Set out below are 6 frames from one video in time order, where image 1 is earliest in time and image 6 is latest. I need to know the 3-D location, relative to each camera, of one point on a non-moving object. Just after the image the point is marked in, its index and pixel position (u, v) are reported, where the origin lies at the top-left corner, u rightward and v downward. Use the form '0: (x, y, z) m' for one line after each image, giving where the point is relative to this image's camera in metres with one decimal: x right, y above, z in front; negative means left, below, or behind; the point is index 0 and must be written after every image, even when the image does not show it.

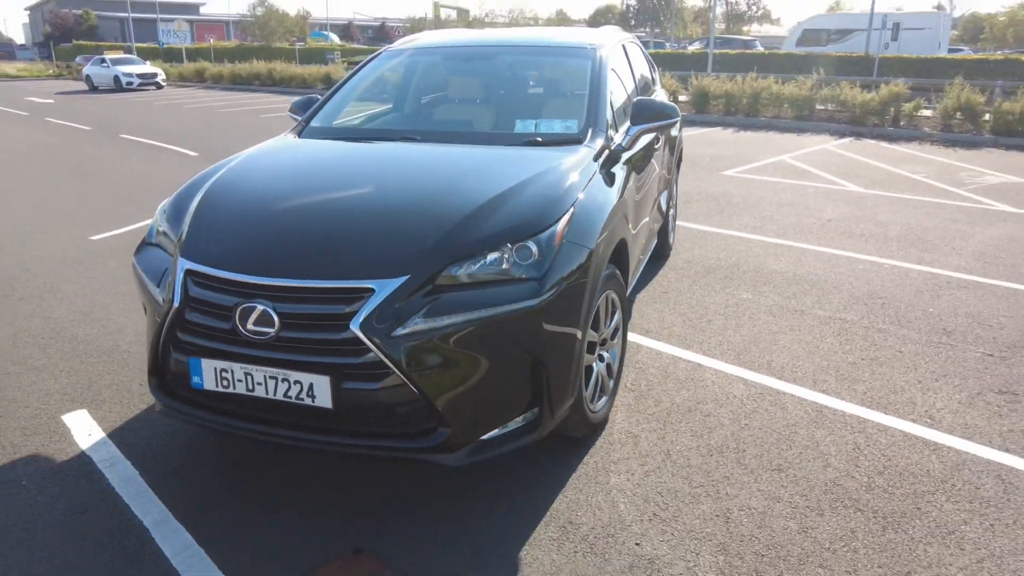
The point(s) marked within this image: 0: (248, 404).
0: (-1.0, -0.5, +2.7) m
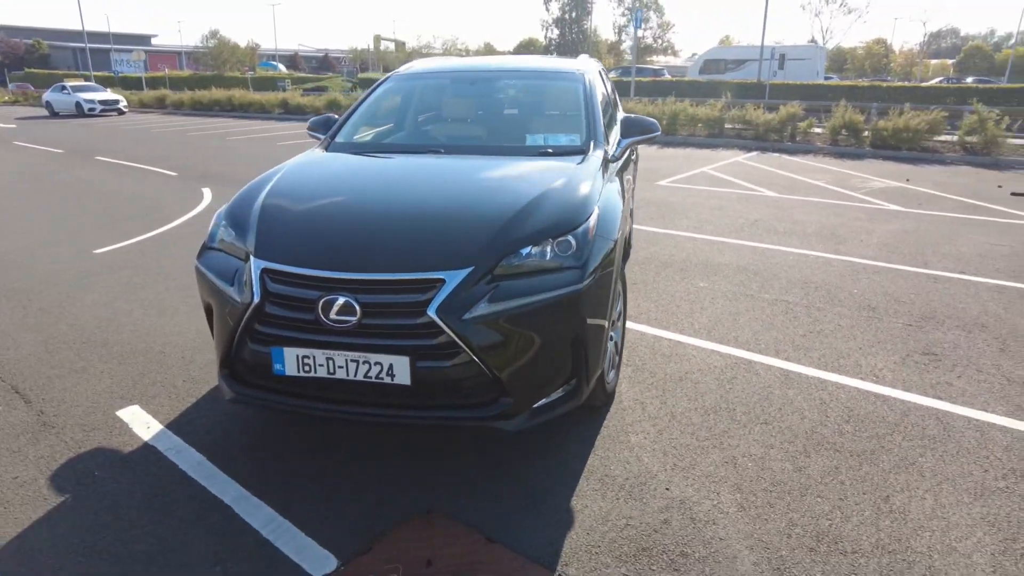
0: (-0.8, -0.4, +2.8) m
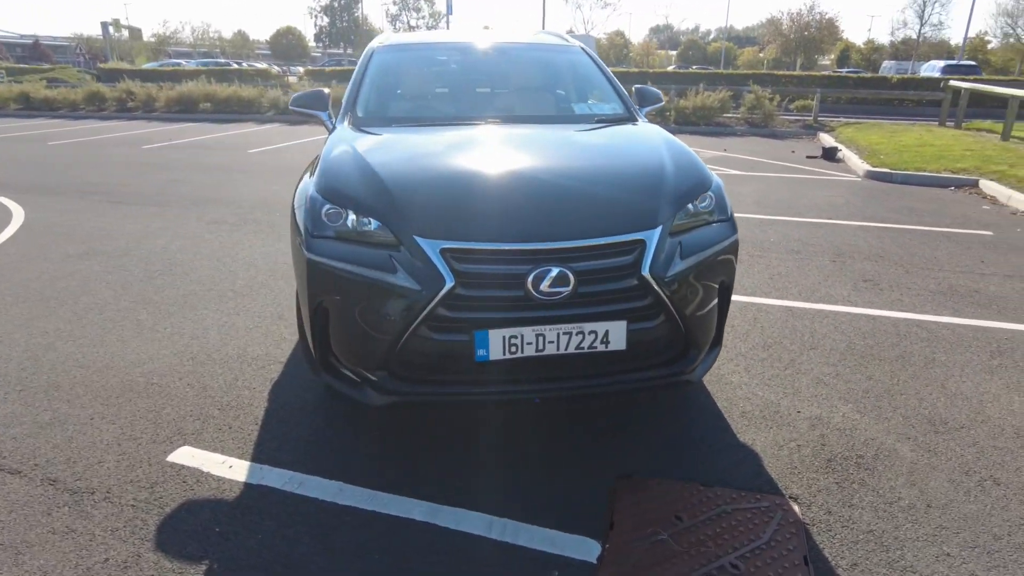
0: (+0.1, -0.3, +2.6) m
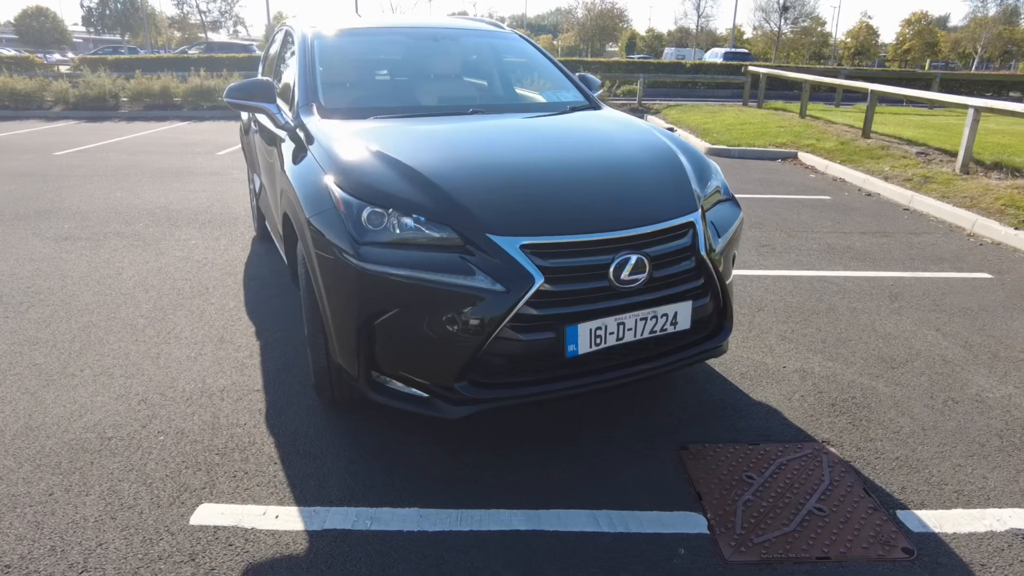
0: (+0.4, -0.3, +2.7) m
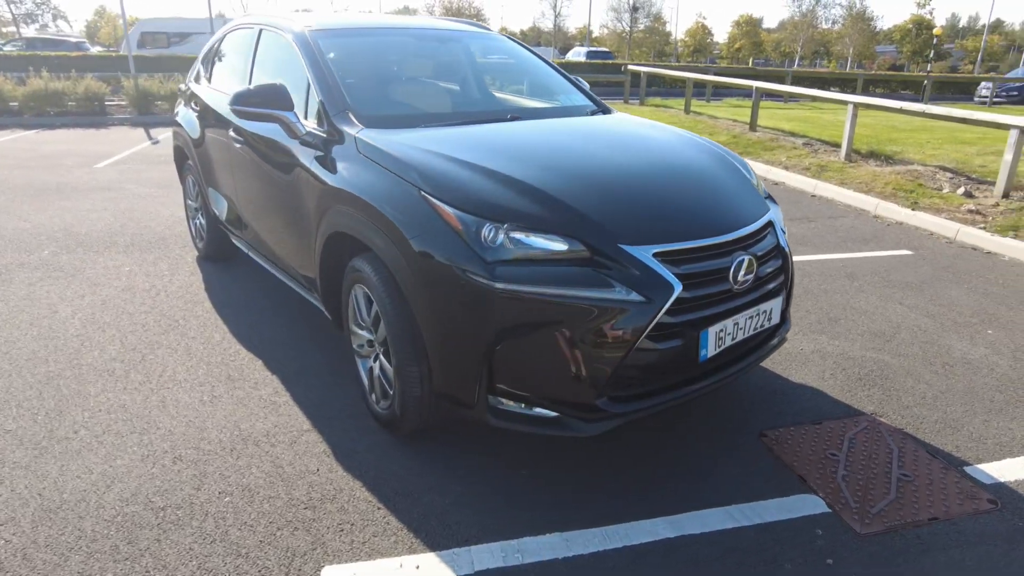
0: (+0.9, -0.3, +2.7) m
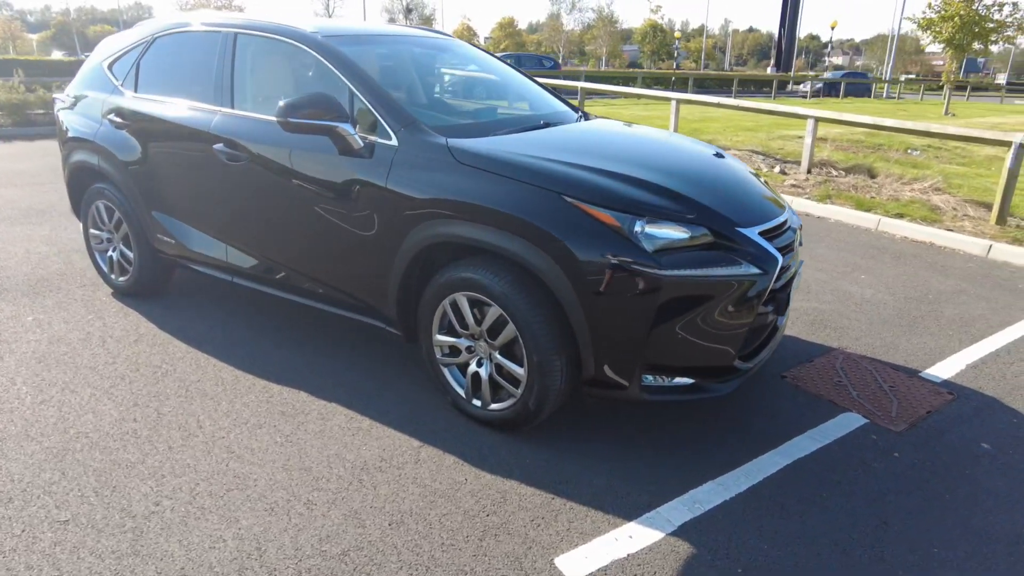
0: (+1.5, -0.1, +3.3) m
